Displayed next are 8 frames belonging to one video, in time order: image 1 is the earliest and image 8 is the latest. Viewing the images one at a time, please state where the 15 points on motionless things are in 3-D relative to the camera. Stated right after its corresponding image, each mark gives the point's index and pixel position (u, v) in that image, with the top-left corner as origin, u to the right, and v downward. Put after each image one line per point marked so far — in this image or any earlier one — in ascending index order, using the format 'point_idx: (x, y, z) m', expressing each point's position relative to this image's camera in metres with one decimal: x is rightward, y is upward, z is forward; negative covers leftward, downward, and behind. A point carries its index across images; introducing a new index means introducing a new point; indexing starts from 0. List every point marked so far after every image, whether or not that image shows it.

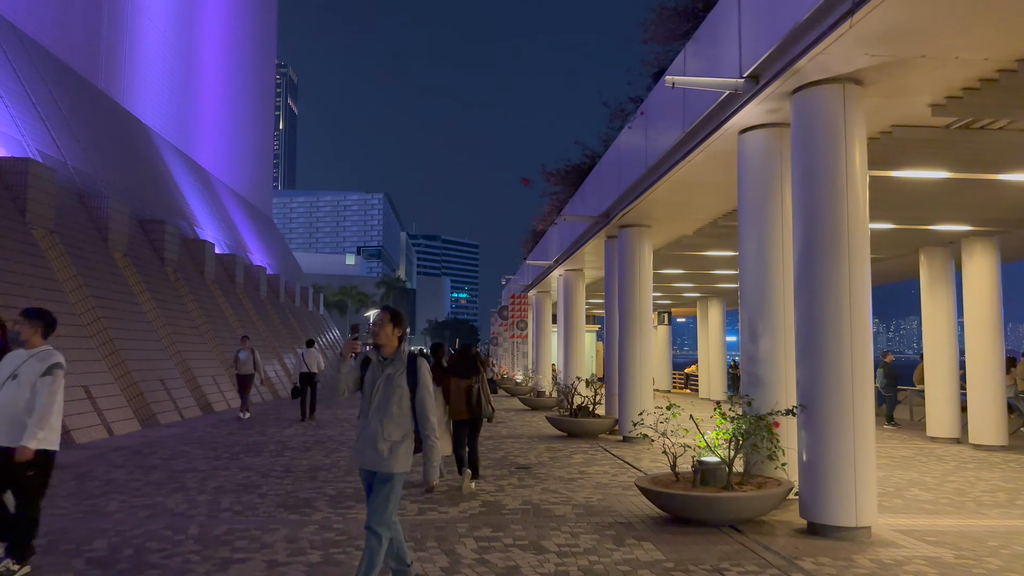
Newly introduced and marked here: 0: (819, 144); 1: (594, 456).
0: (+2.9, +1.3, +6.7) m
1: (+1.3, -2.6, +11.2) m
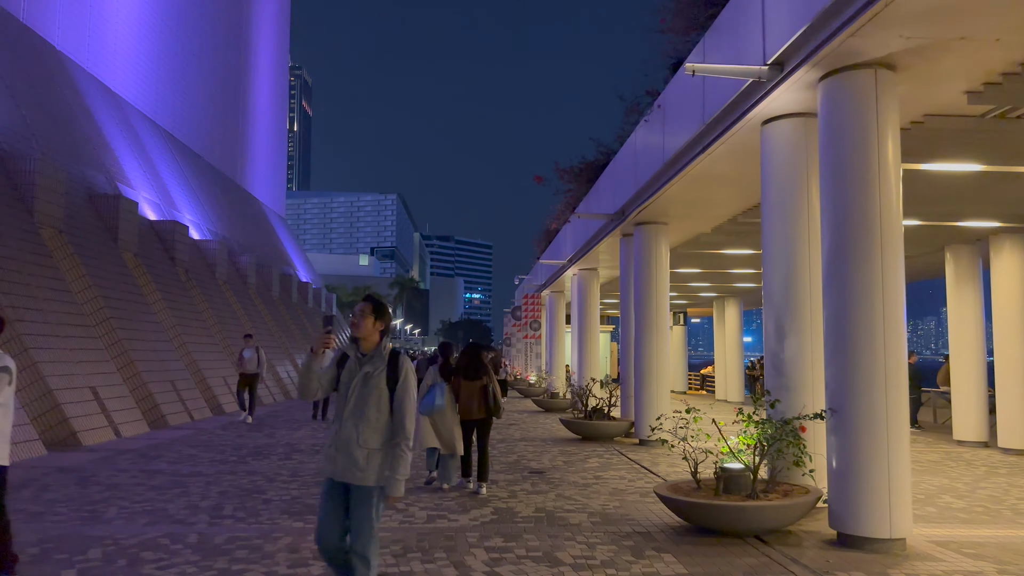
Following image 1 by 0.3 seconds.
0: (+3.0, +1.4, +6.4) m
1: (+1.5, -2.6, +10.9) m
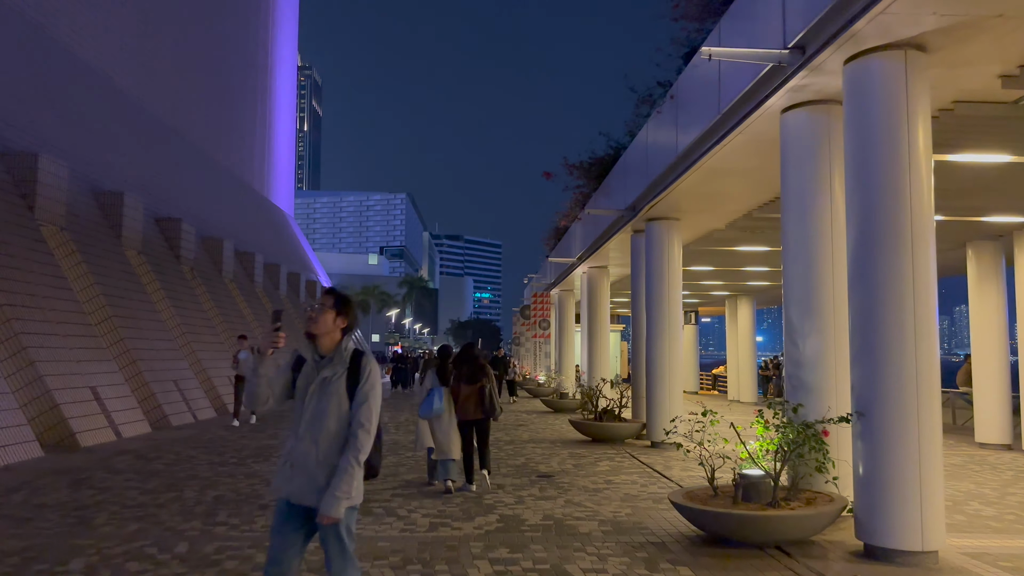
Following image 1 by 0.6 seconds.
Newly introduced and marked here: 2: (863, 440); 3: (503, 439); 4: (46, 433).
0: (+3.0, +1.4, +6.0) m
1: (+1.6, -2.6, +10.5) m
2: (+2.9, -1.2, +5.9) m
3: (-0.2, -2.8, +13.2) m
4: (-7.6, -2.4, +11.8) m
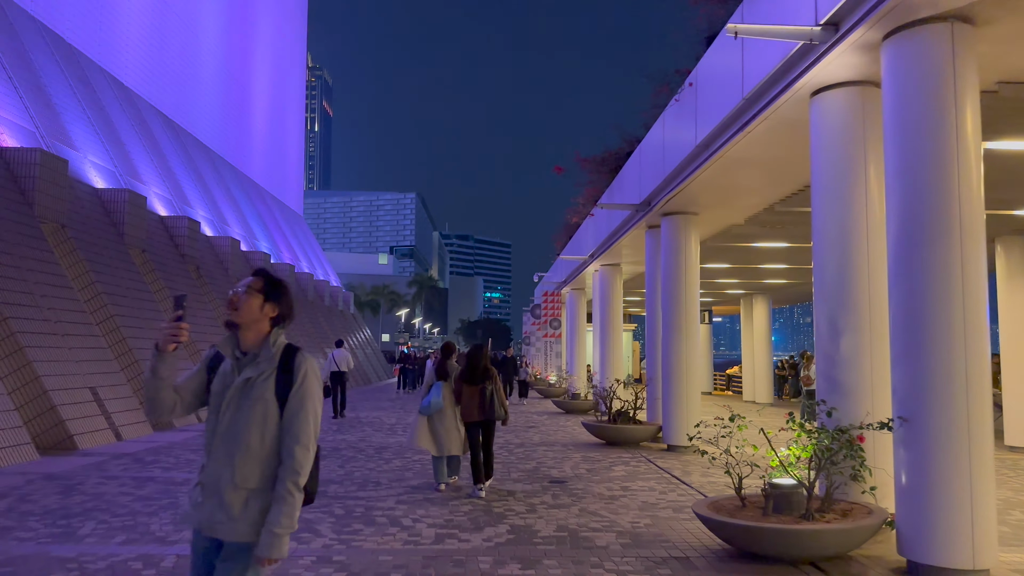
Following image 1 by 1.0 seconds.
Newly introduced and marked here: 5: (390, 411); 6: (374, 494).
0: (+3.1, +1.4, +5.5) m
1: (+1.7, -2.5, +10.1) m
2: (+3.0, -1.2, +5.4) m
3: (0.0, -2.7, +12.8) m
4: (-7.4, -2.3, +11.5) m
5: (-3.3, -3.4, +19.8) m
6: (-1.5, -2.3, +8.1) m
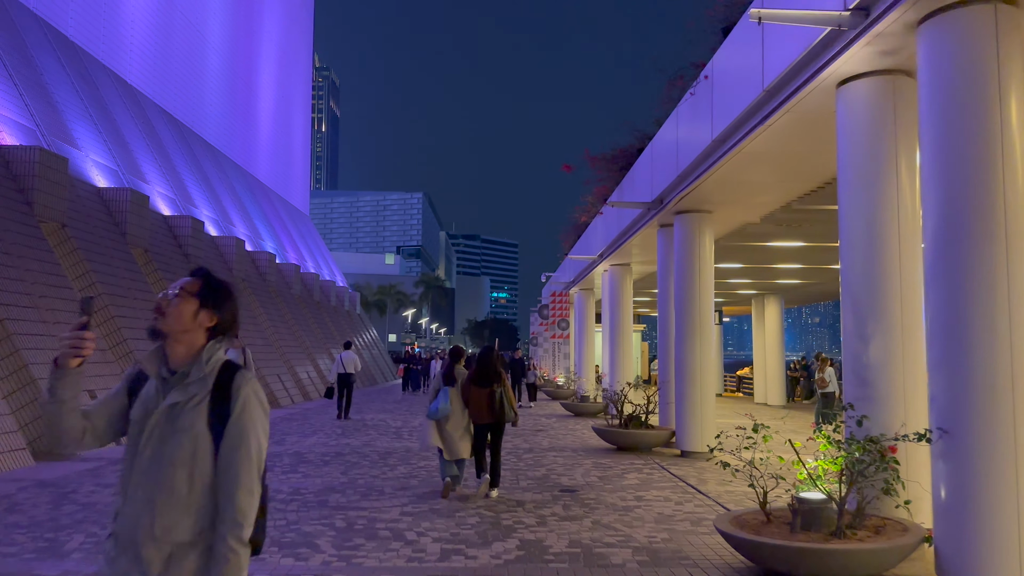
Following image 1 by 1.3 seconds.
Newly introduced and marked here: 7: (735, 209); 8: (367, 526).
0: (+3.2, +1.4, +5.1) m
1: (+1.9, -2.5, +9.7) m
2: (+3.0, -1.2, +5.1) m
3: (+0.2, -2.7, +12.4) m
4: (-7.3, -2.4, +11.2) m
5: (-3.1, -3.4, +19.5) m
6: (-1.4, -2.3, +7.8) m
7: (+3.6, +1.3, +11.7) m
8: (-1.4, -2.2, +6.8) m
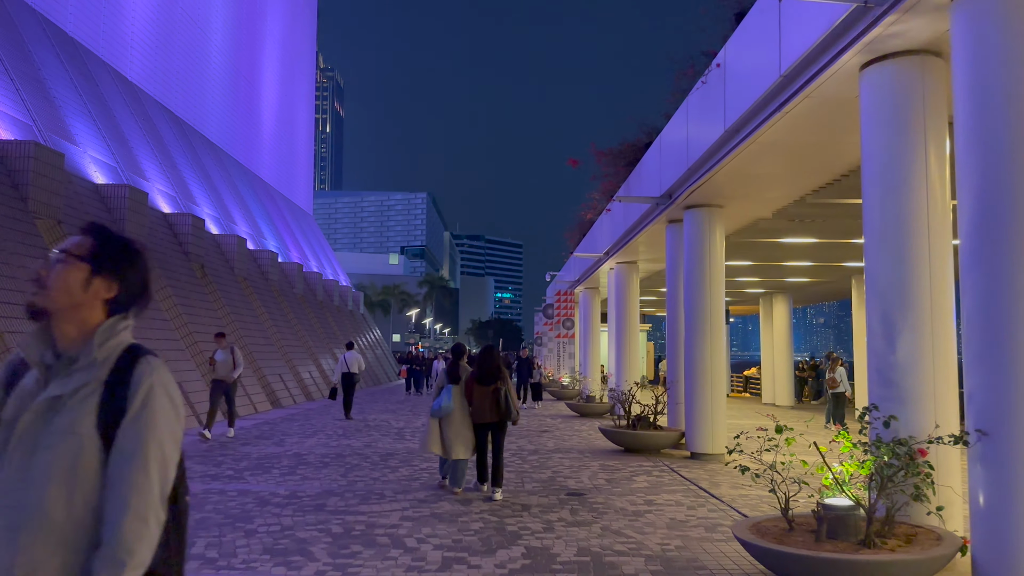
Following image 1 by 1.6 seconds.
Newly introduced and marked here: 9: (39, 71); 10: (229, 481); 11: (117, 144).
0: (+3.2, +1.5, +4.8) m
1: (+1.9, -2.5, +9.3) m
2: (+3.1, -1.2, +4.7) m
3: (+0.3, -2.7, +12.1) m
4: (-7.2, -2.3, +10.9) m
5: (-3.0, -3.4, +19.2) m
6: (-1.4, -2.3, +7.4) m
7: (+3.7, +1.3, +11.4) m
8: (-1.3, -2.2, +6.5) m
9: (-11.5, +5.3, +17.5) m
10: (-3.5, -2.4, +9.0) m
11: (-10.9, +4.0, +20.0) m
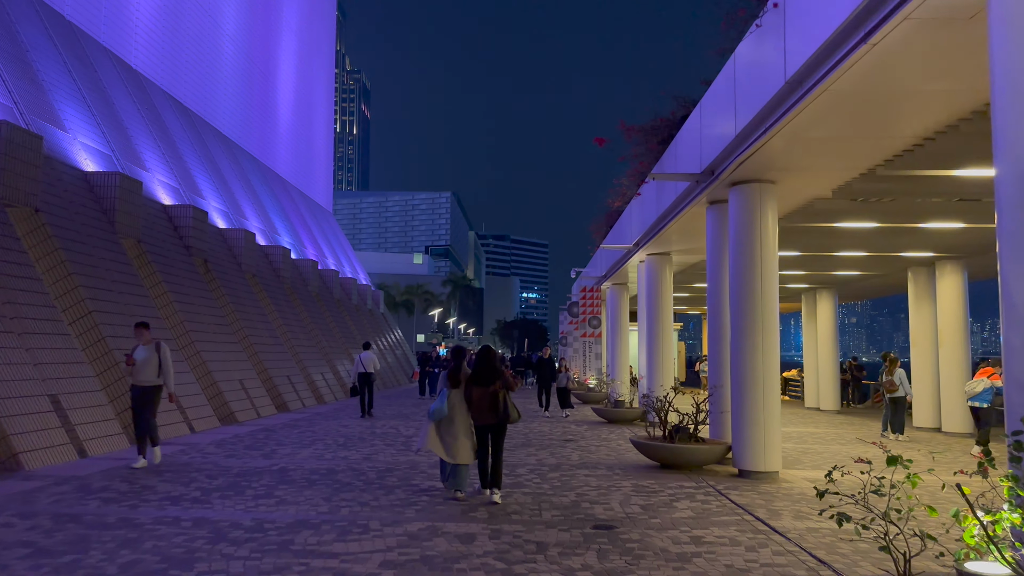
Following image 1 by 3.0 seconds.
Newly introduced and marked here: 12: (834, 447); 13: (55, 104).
0: (+3.2, +1.6, +3.1) m
1: (+2.1, -2.3, +7.7) m
2: (+3.1, -1.0, +3.1) m
3: (+0.5, -2.6, +10.6) m
4: (-7.0, -2.2, +9.6) m
5: (-2.5, -3.2, +17.7) m
6: (-1.3, -2.1, +6.0) m
7: (+3.9, +1.5, +9.7) m
8: (-1.3, -2.1, +5.0) m
9: (-11.0, +5.3, +16.4) m
10: (-3.3, -2.3, +7.6) m
11: (-10.4, +4.1, +18.9) m
12: (+6.2, -3.0, +13.9) m
13: (-10.4, +4.2, +16.5) m
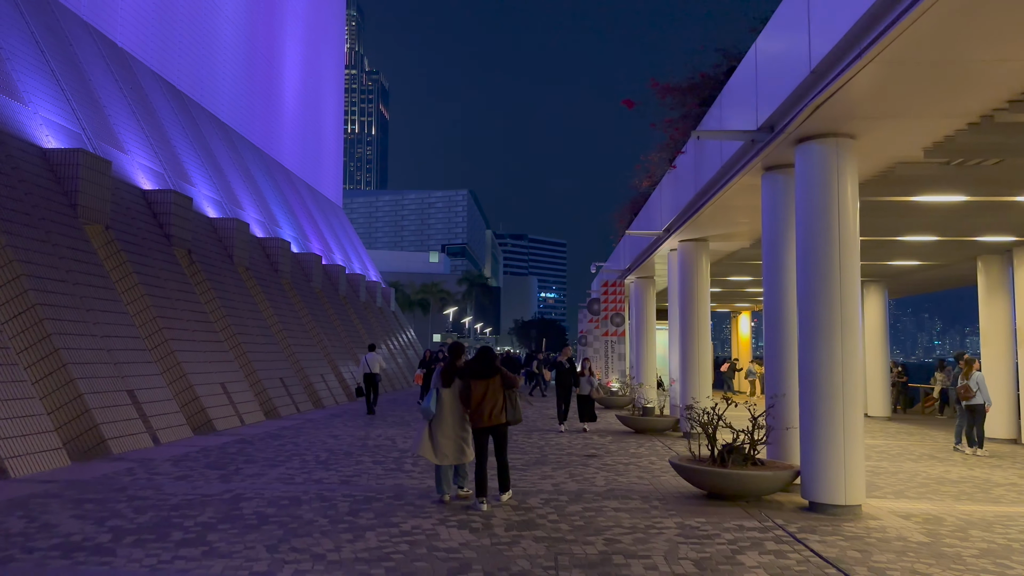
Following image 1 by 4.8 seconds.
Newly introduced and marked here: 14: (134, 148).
0: (+3.1, +1.8, +1.0) m
1: (+2.1, -2.1, +5.7) m
2: (+3.0, -0.8, +1.0) m
3: (+0.6, -2.4, +8.5) m
4: (-6.9, -2.0, +7.8) m
5: (-2.2, -3.1, +15.8) m
6: (-1.3, -2.0, +4.0) m
7: (+4.0, +1.7, +7.6) m
8: (-1.3, -1.9, +3.0) m
9: (-10.8, +5.5, +14.7) m
10: (-3.3, -2.1, +5.6) m
11: (-10.1, +4.2, +17.1) m
12: (+6.4, -2.9, +11.7) m
13: (-10.2, +4.4, +14.8) m
14: (-9.7, +3.6, +18.6) m
